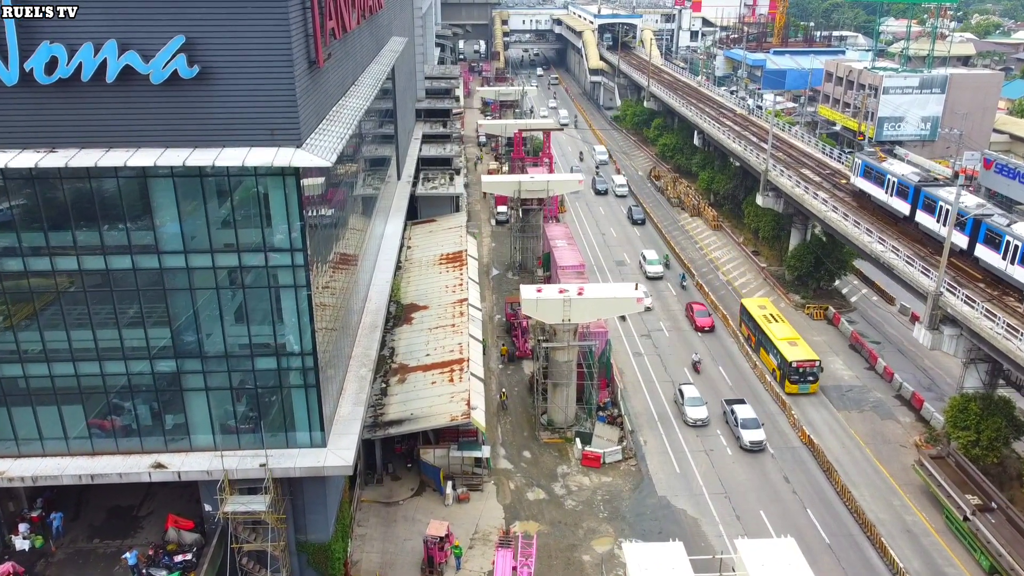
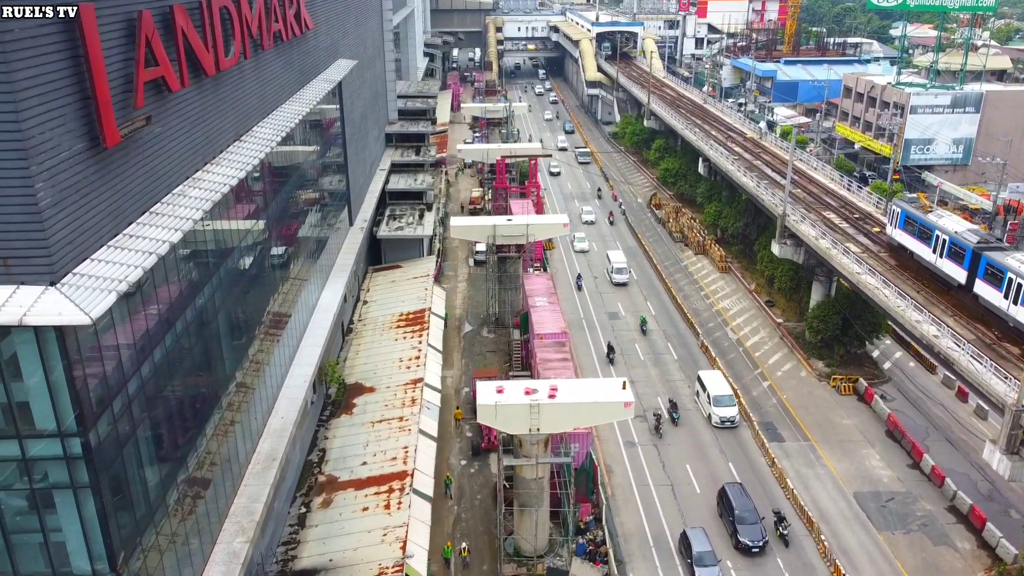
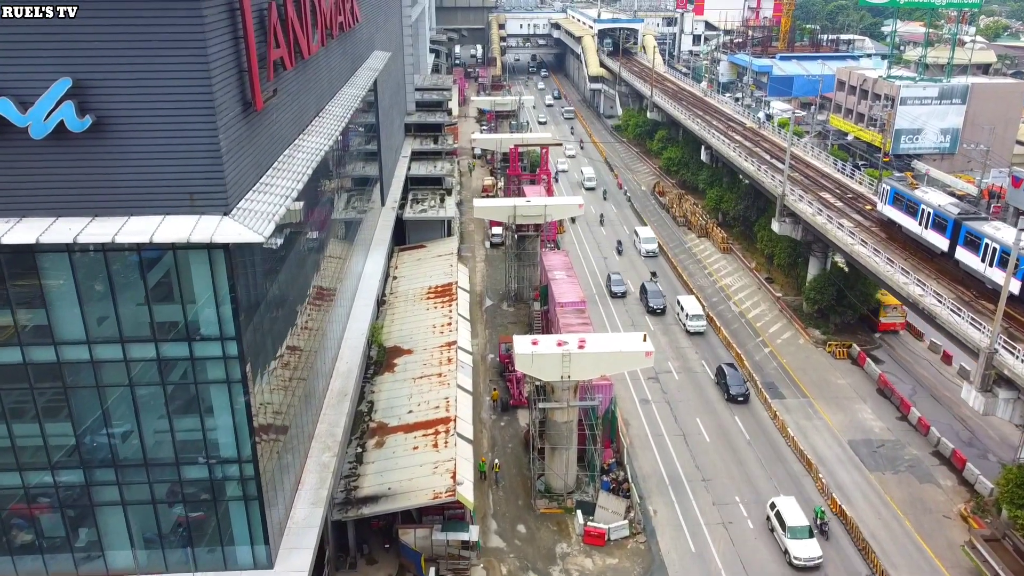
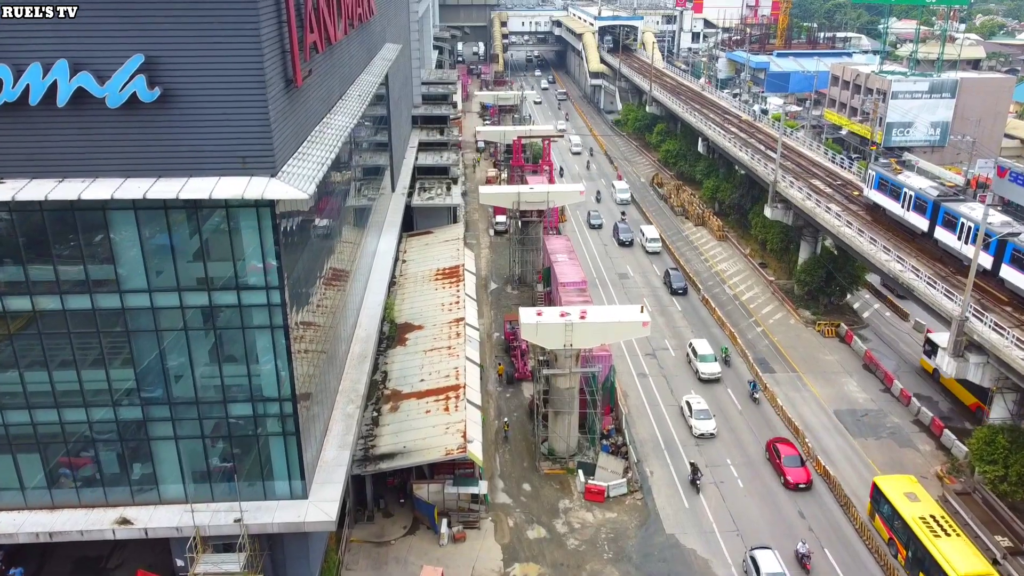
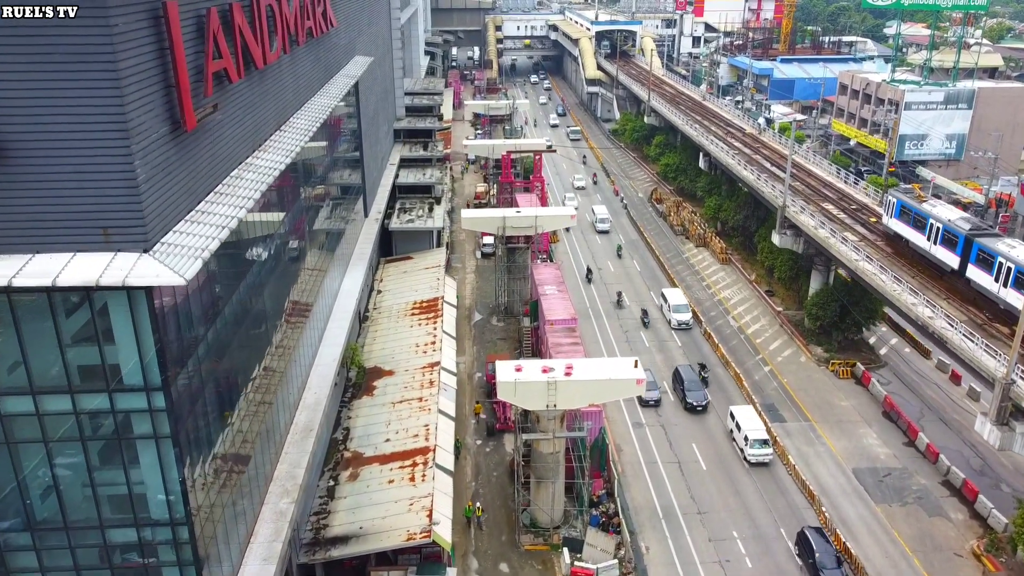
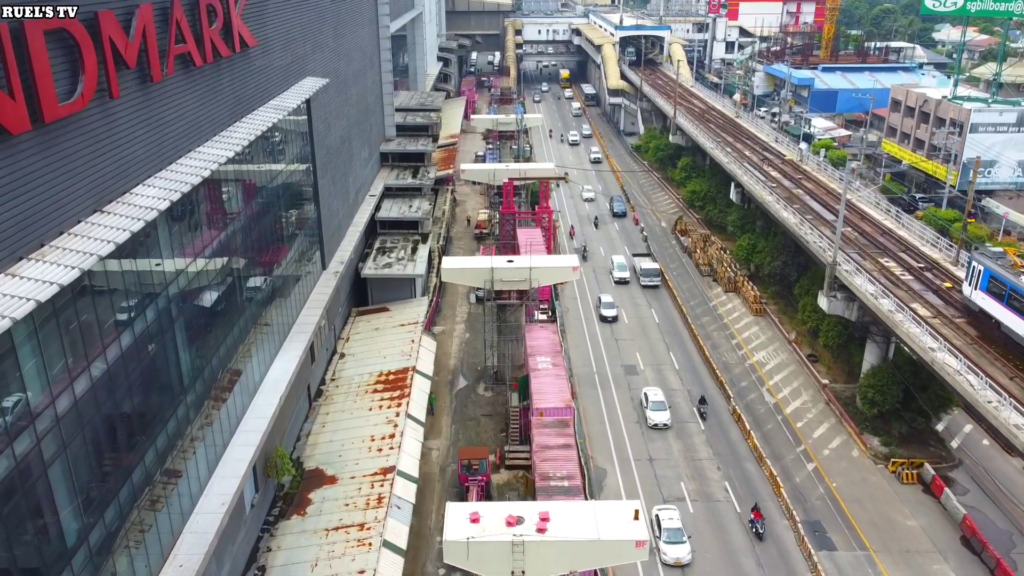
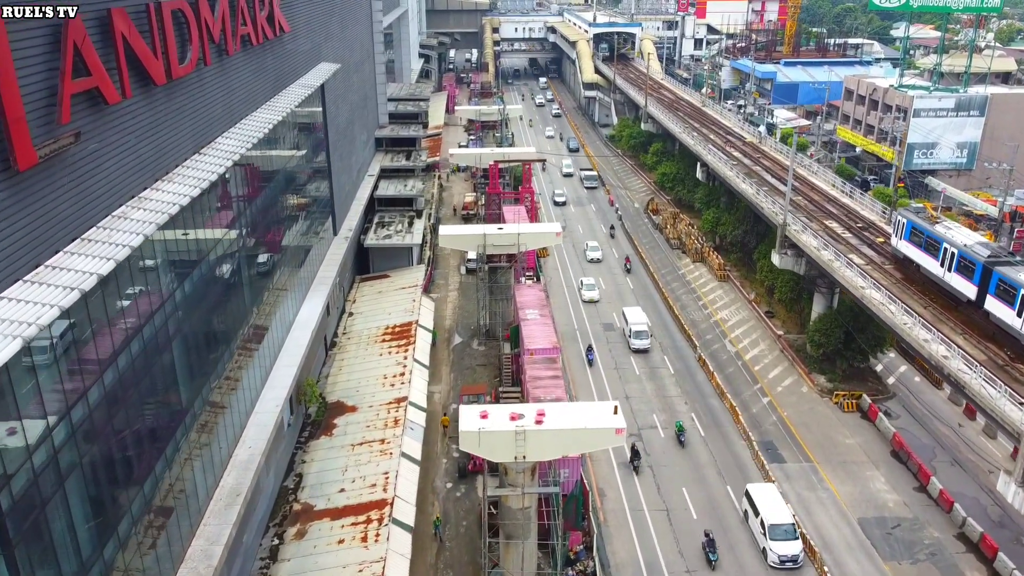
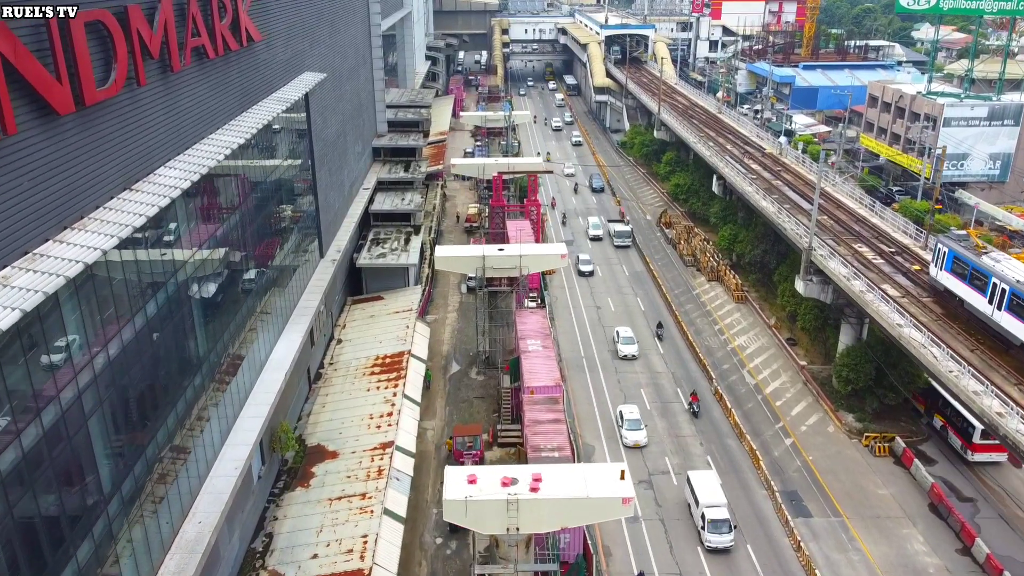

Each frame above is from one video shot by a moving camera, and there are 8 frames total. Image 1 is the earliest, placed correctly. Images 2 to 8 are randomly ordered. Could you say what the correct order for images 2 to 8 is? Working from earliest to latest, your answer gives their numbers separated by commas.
4, 3, 5, 2, 7, 8, 6
